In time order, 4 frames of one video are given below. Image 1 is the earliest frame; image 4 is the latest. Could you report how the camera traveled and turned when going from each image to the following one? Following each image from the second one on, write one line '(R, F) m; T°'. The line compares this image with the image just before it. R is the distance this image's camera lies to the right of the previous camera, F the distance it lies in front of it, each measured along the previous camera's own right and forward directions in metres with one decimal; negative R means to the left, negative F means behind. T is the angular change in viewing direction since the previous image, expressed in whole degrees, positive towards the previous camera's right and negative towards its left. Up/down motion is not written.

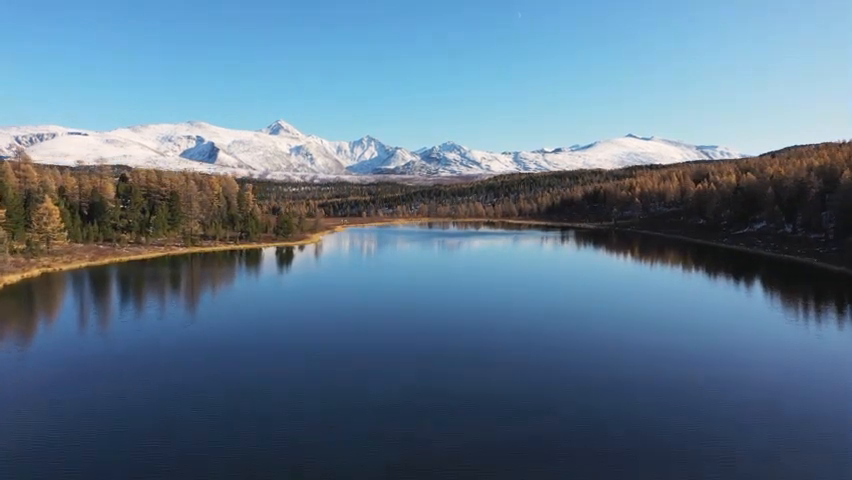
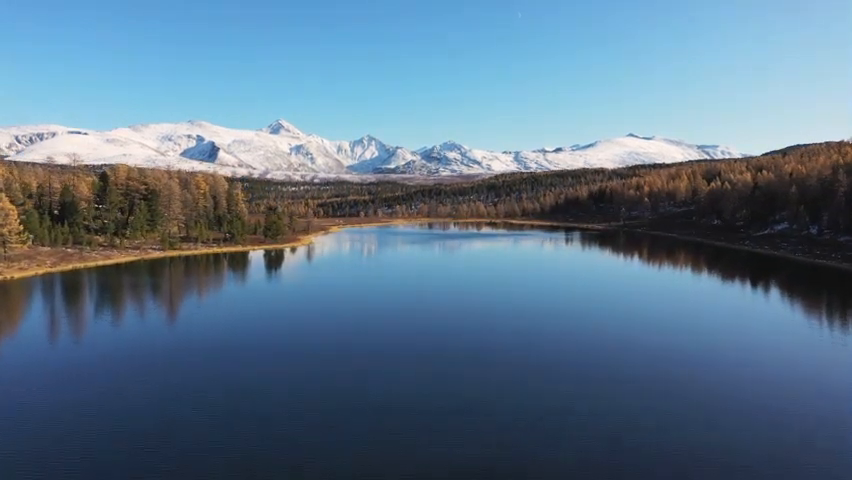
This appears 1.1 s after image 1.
(0.0, +0.4) m; 0°
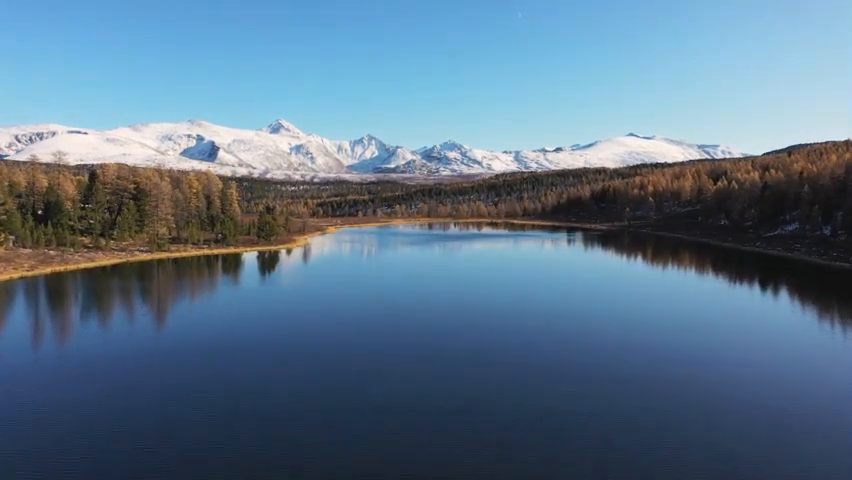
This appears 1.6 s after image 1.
(0.0, +0.2) m; 0°
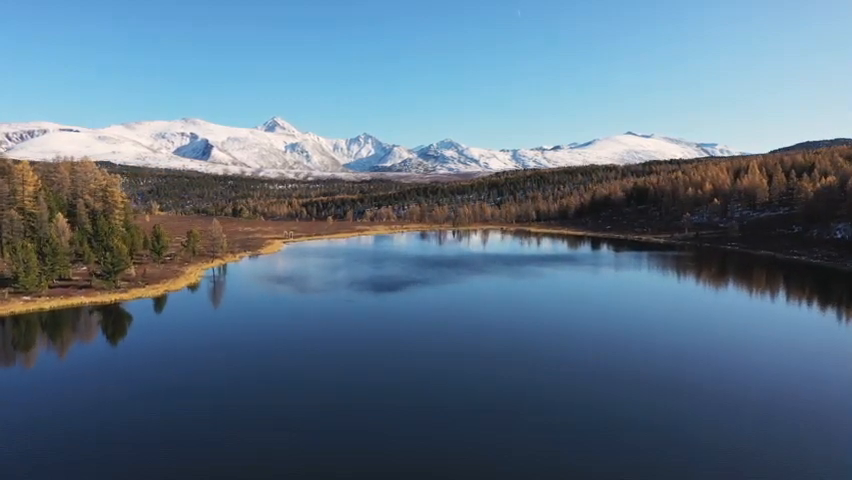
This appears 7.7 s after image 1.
(+0.1, +2.5) m; 0°
